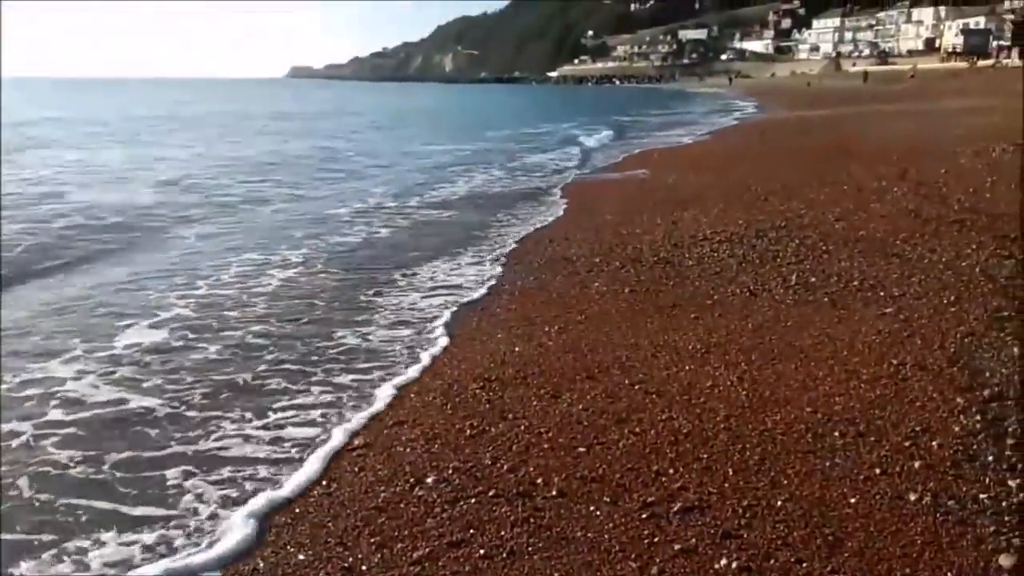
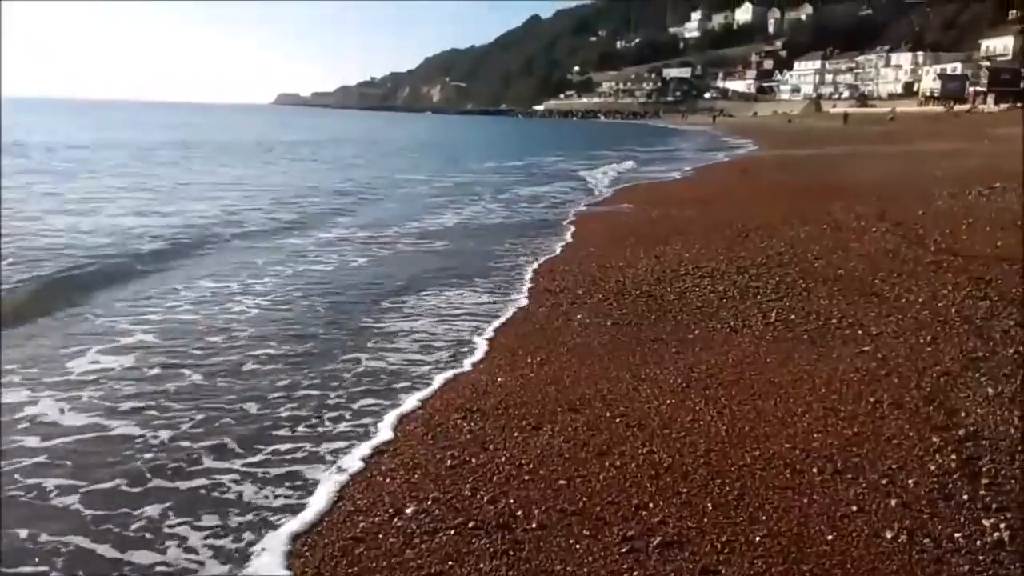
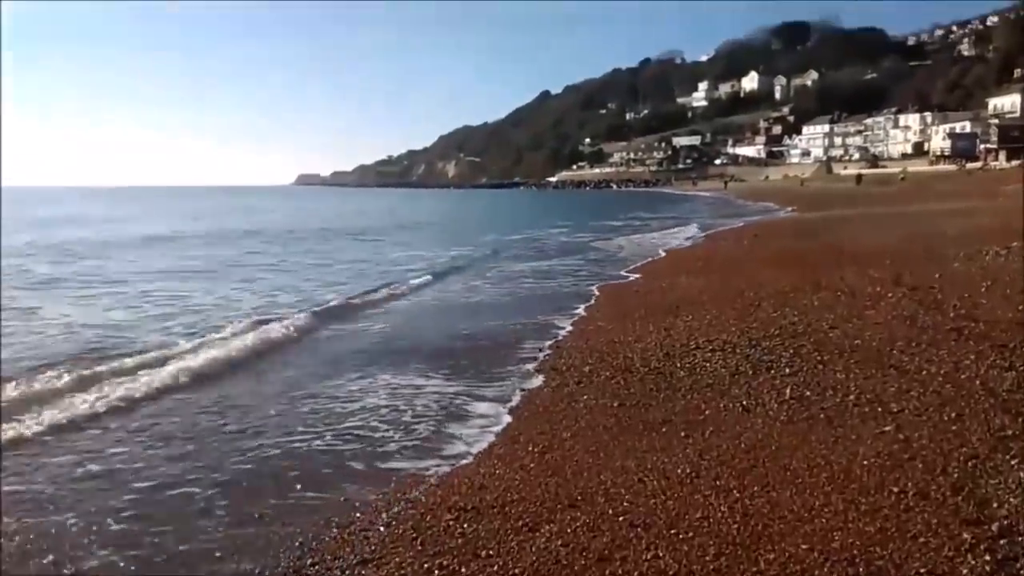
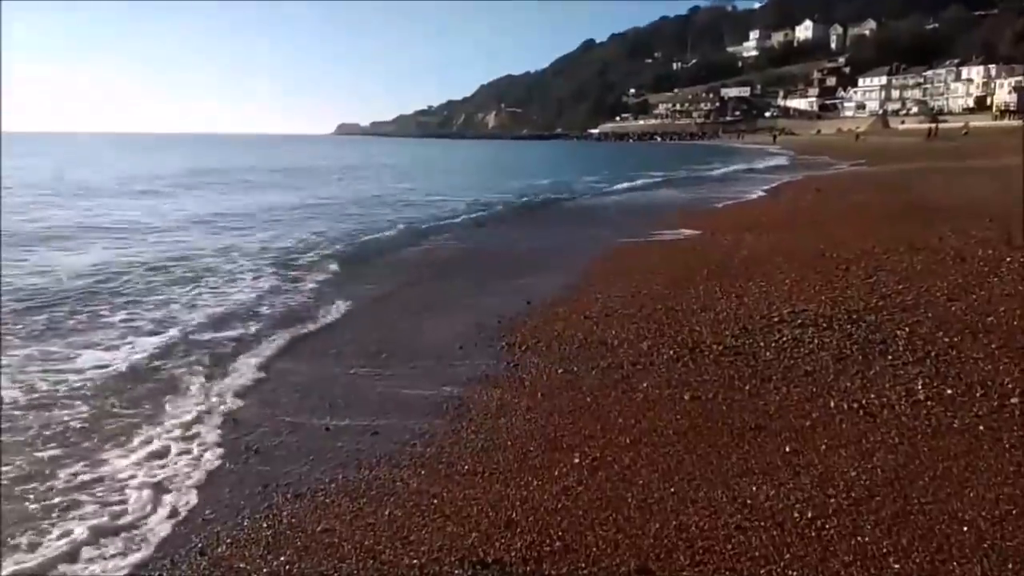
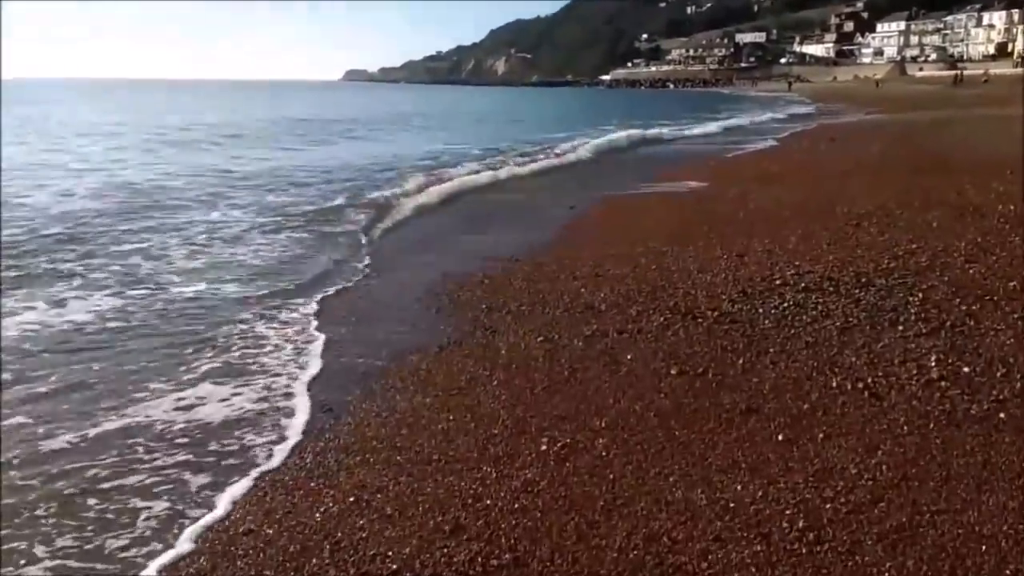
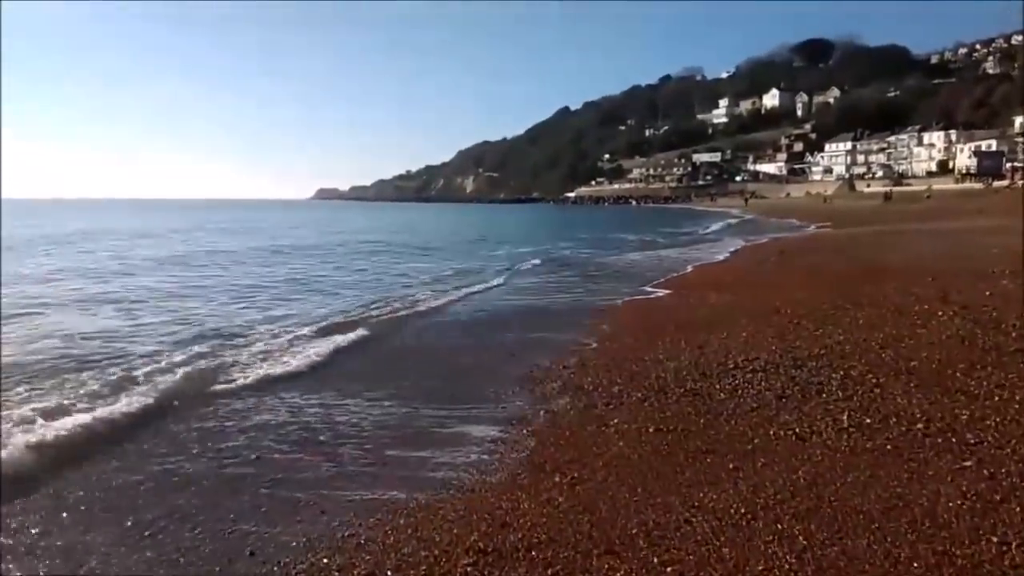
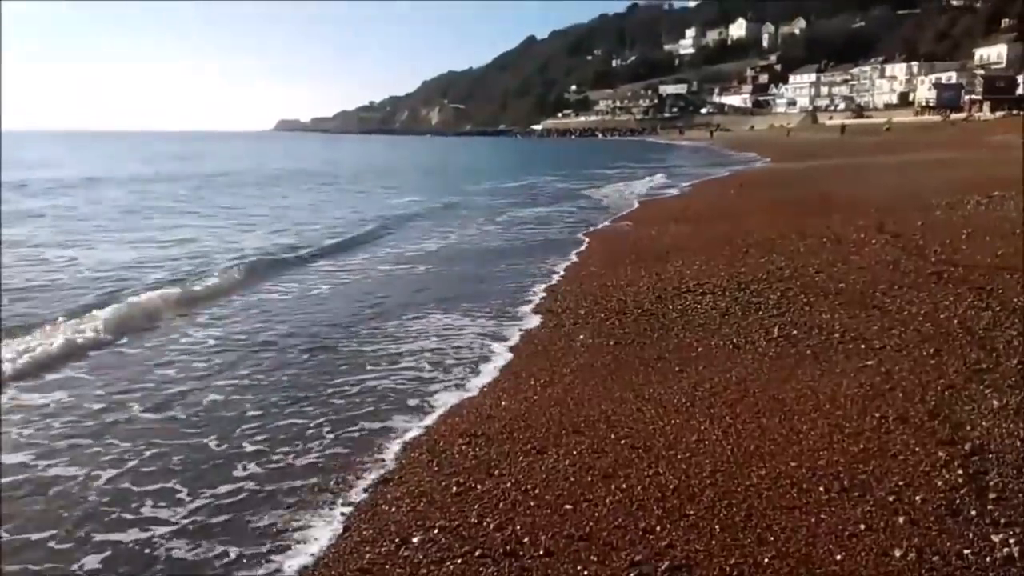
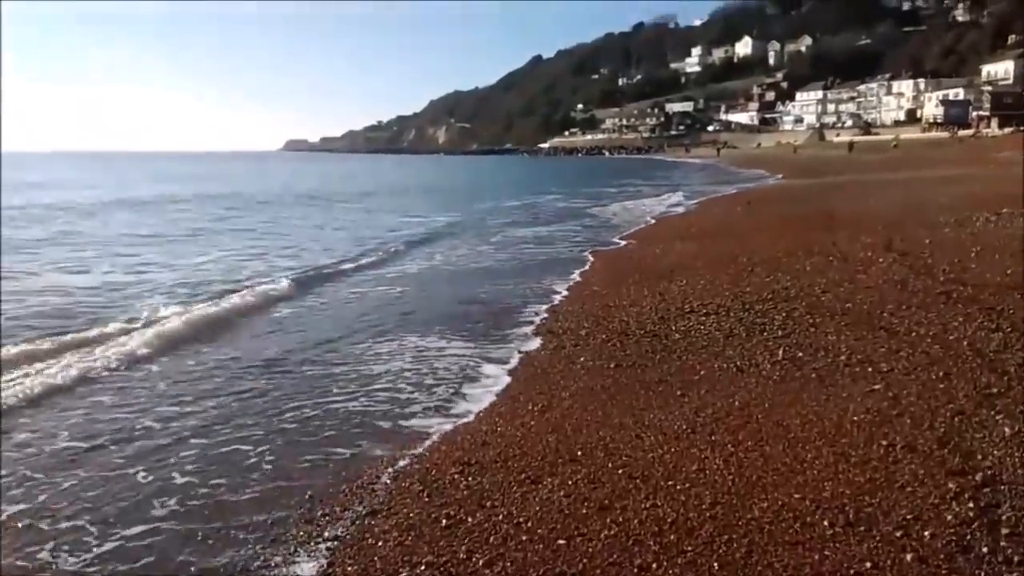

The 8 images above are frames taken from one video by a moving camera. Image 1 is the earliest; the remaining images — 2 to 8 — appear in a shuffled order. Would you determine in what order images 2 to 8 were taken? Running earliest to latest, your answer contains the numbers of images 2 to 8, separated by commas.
2, 7, 8, 3, 6, 4, 5
